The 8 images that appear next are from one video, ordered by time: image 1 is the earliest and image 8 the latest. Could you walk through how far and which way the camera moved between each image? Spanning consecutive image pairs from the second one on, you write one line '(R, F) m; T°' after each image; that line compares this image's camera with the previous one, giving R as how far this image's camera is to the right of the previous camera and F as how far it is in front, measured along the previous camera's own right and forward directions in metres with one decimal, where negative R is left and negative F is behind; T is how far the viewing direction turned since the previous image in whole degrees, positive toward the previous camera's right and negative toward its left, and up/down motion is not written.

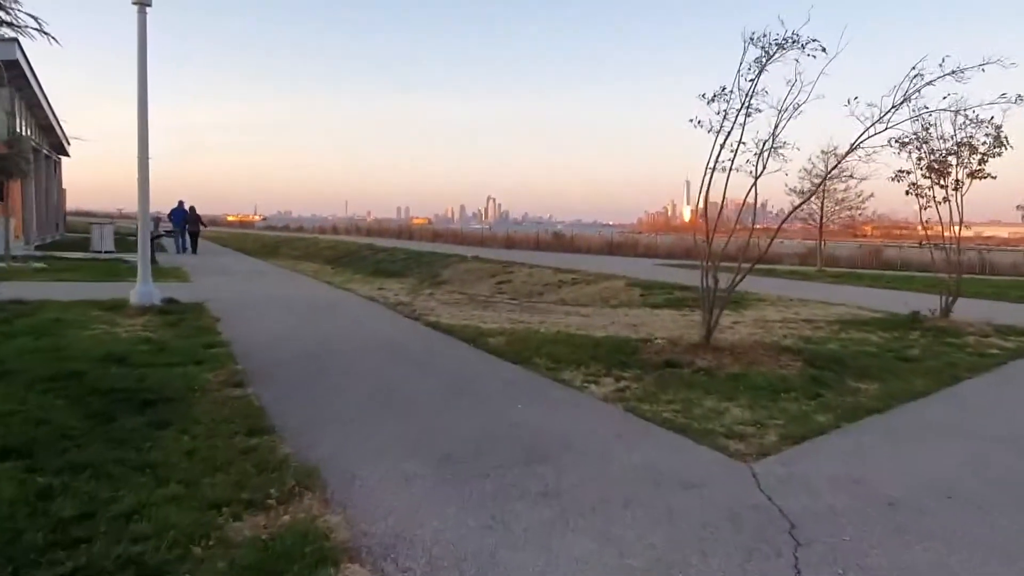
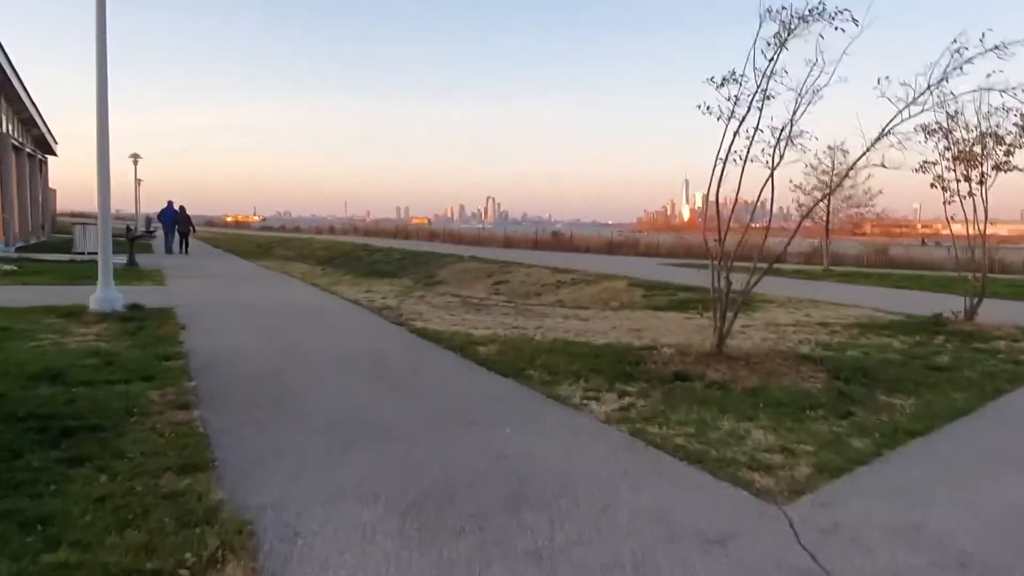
(+0.1, +0.9) m; 0°
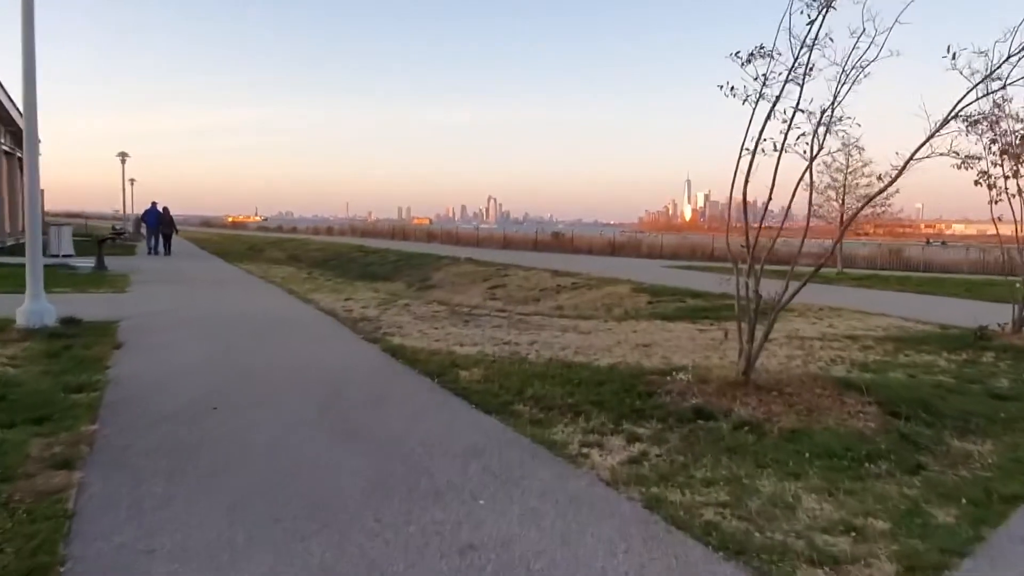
(+0.1, +1.4) m; 0°
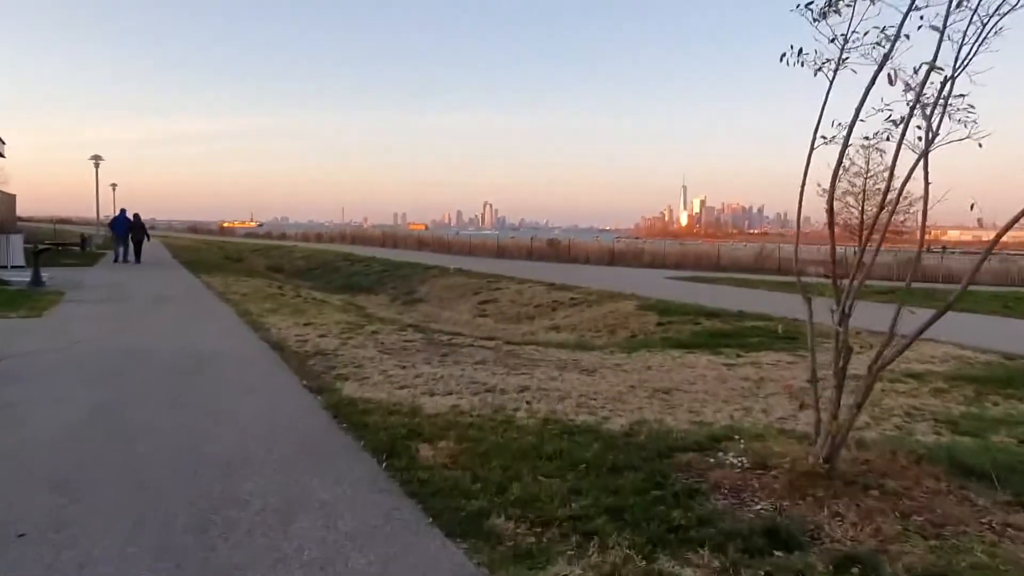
(+0.1, +2.2) m; 0°
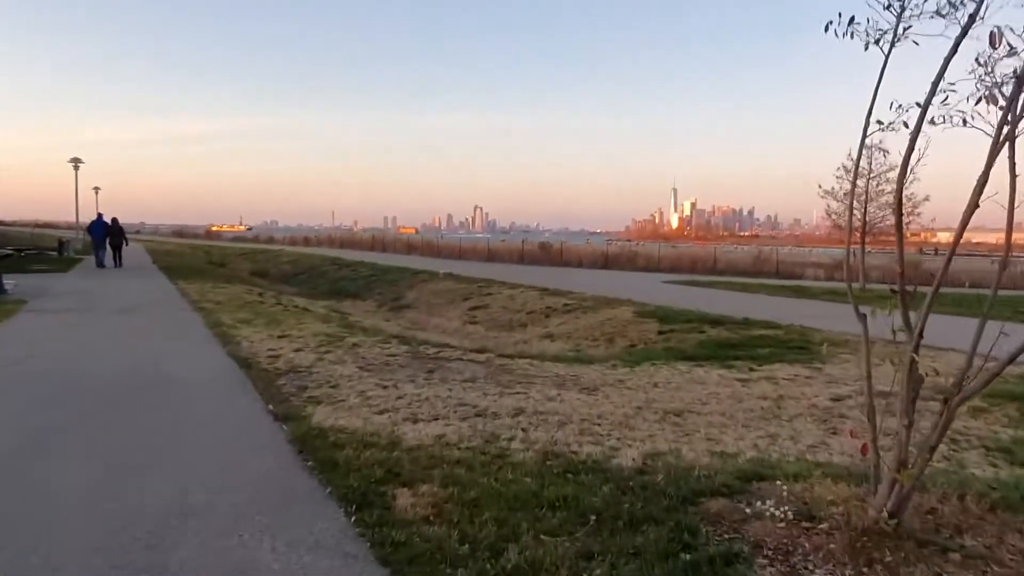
(0.0, +0.9) m; +1°
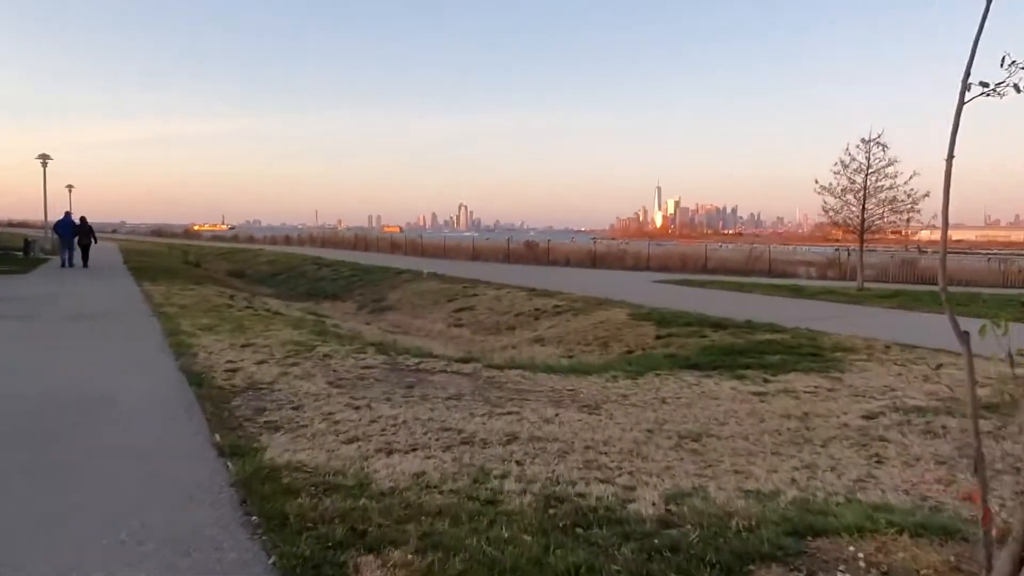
(-0.1, +1.0) m; +1°
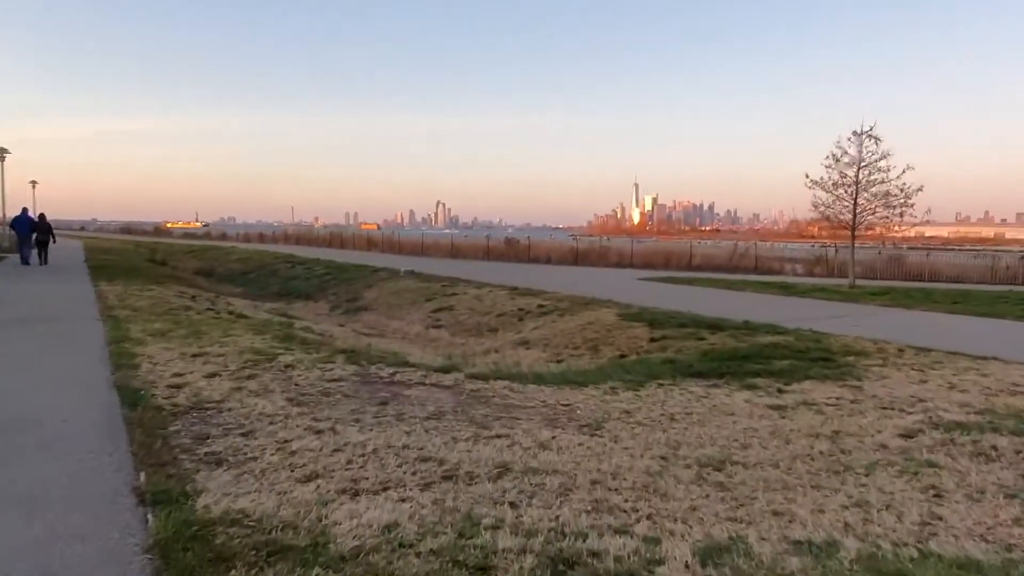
(-0.1, +1.0) m; +2°
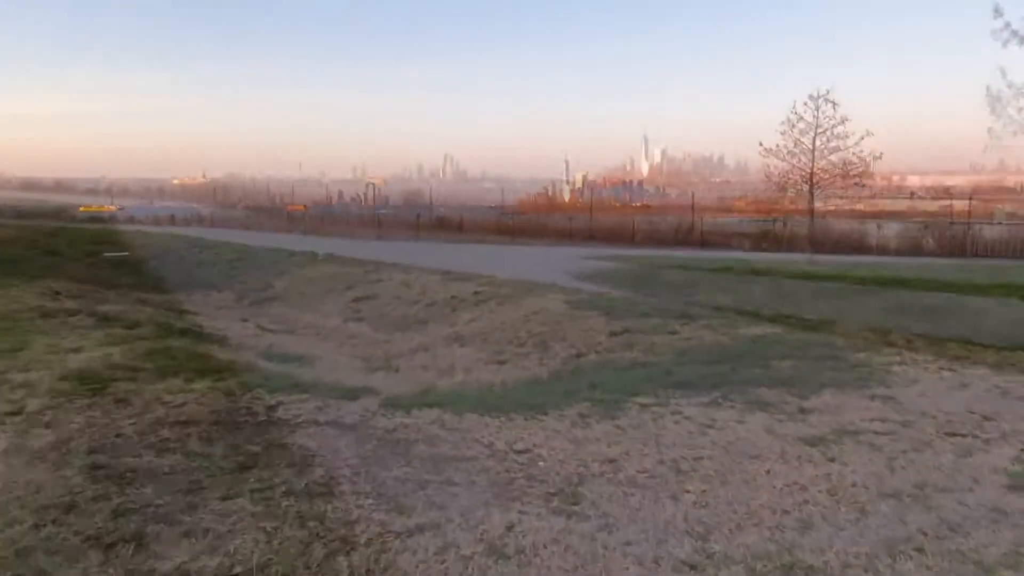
(0.0, +2.4) m; +5°
